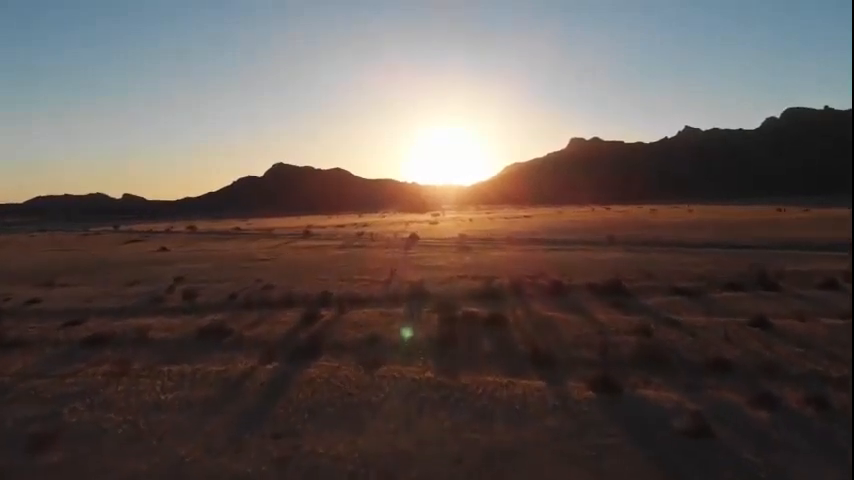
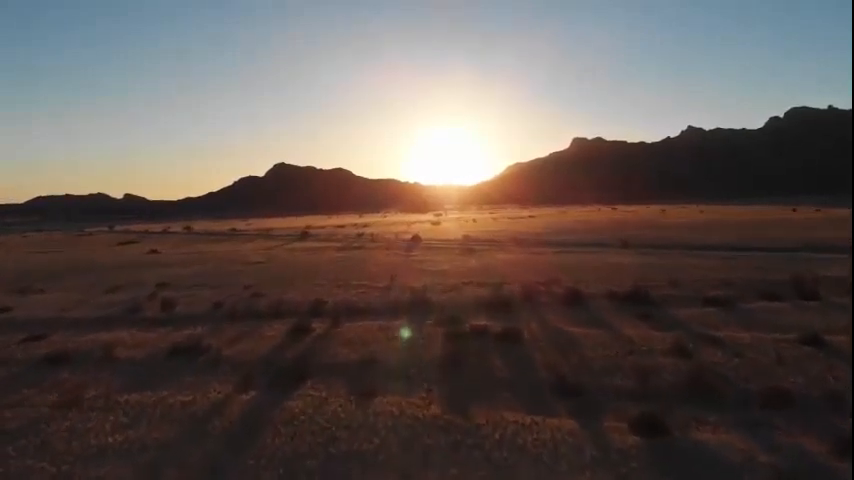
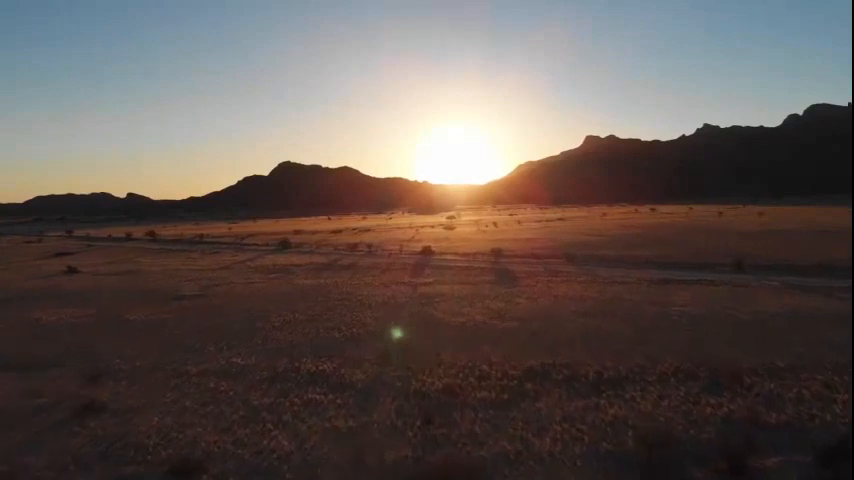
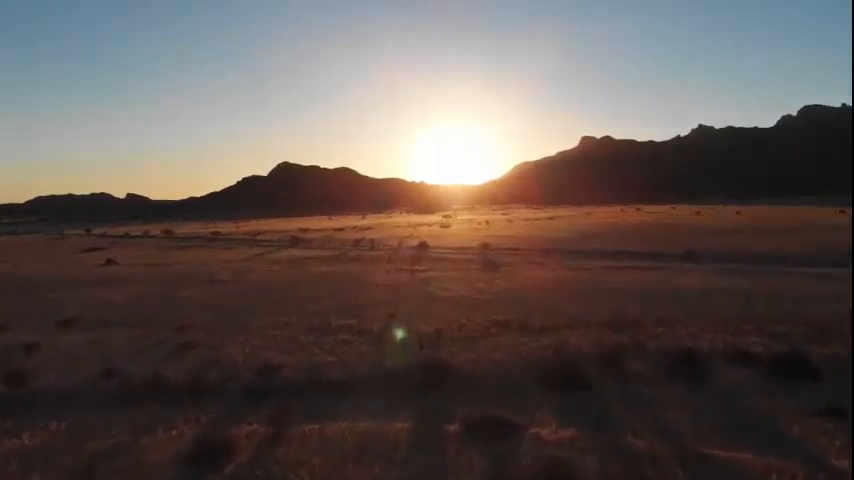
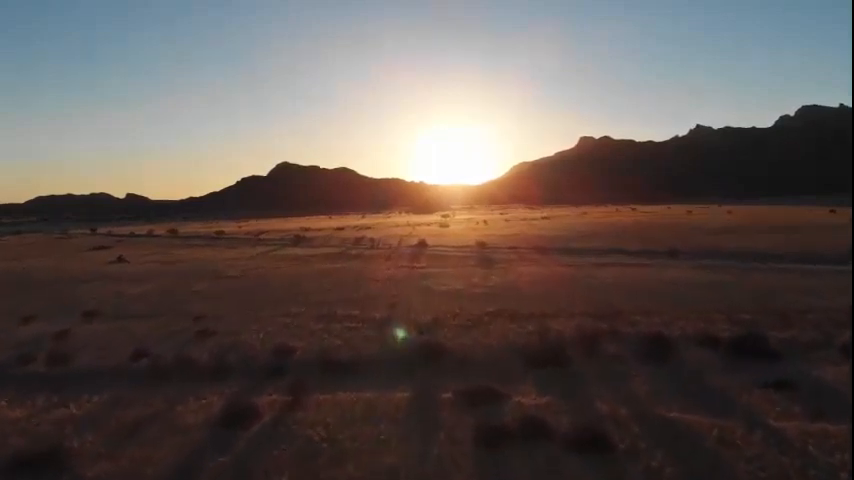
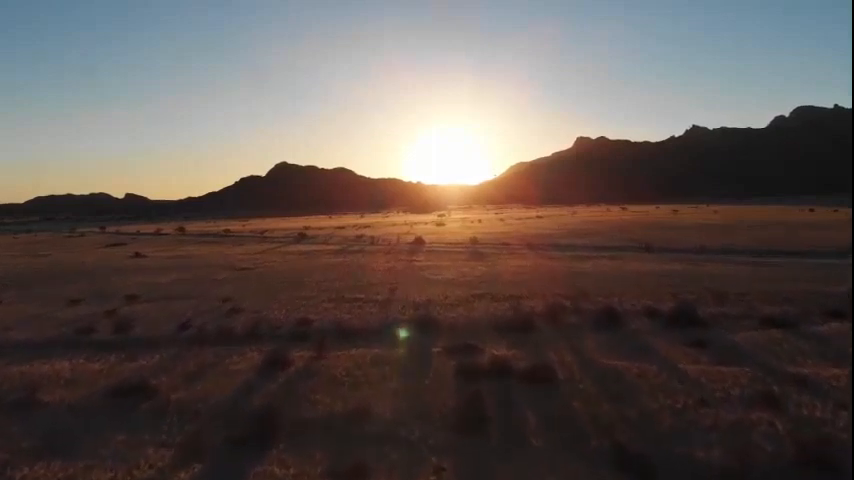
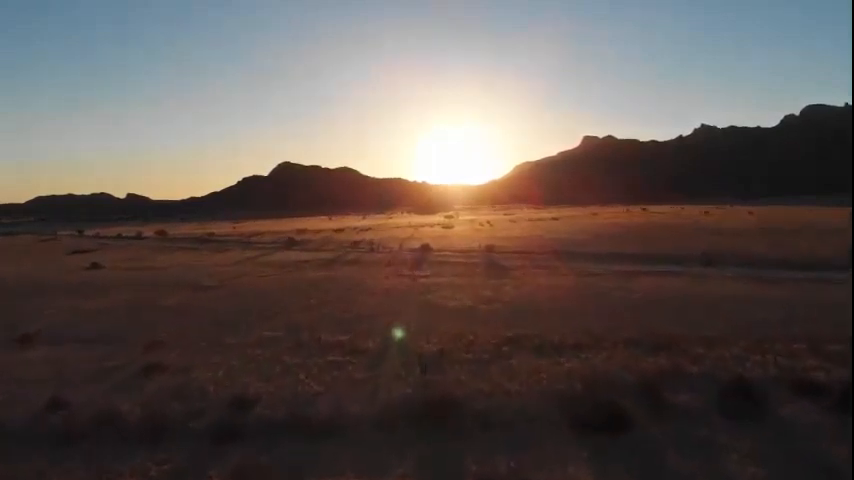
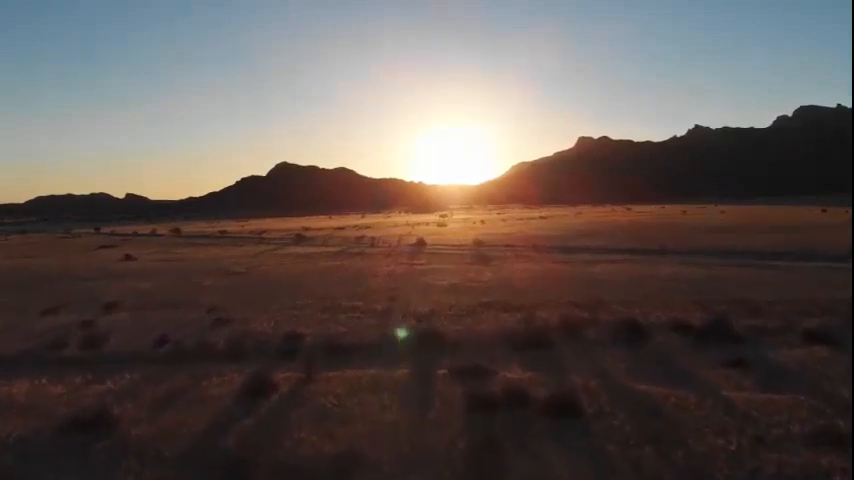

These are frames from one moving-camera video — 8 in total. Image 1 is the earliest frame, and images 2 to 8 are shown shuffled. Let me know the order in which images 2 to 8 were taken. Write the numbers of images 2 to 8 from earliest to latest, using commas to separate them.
2, 6, 8, 5, 4, 7, 3
